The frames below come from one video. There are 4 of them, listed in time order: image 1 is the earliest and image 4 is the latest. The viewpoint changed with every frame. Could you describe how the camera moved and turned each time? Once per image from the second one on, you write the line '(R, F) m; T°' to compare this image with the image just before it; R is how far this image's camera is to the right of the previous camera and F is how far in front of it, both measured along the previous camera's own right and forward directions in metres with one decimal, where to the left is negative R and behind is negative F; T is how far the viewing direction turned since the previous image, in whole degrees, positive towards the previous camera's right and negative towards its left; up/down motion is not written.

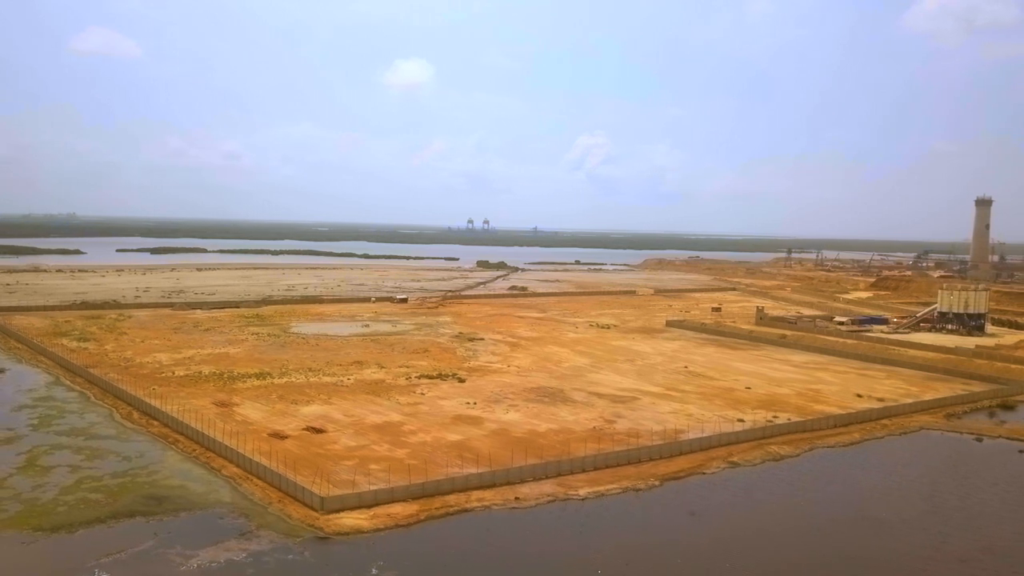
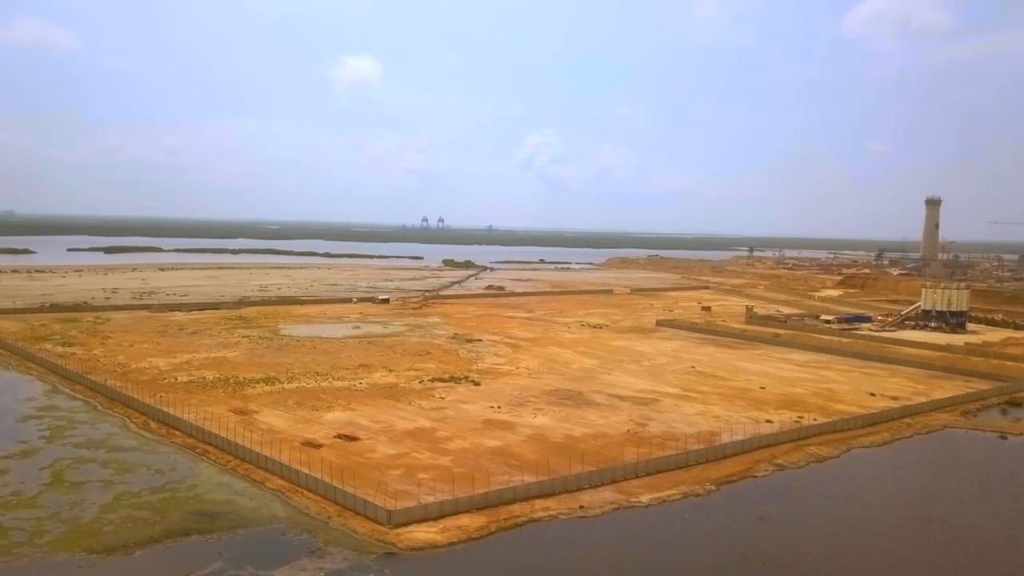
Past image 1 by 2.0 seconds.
(-1.2, +0.3) m; +3°
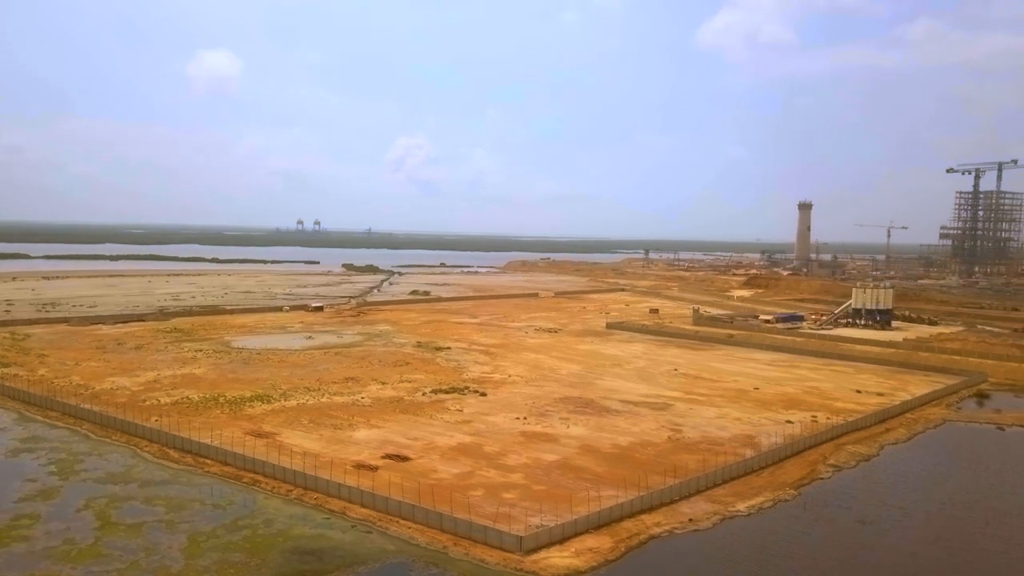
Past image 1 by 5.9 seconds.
(-2.3, +0.5) m; +8°
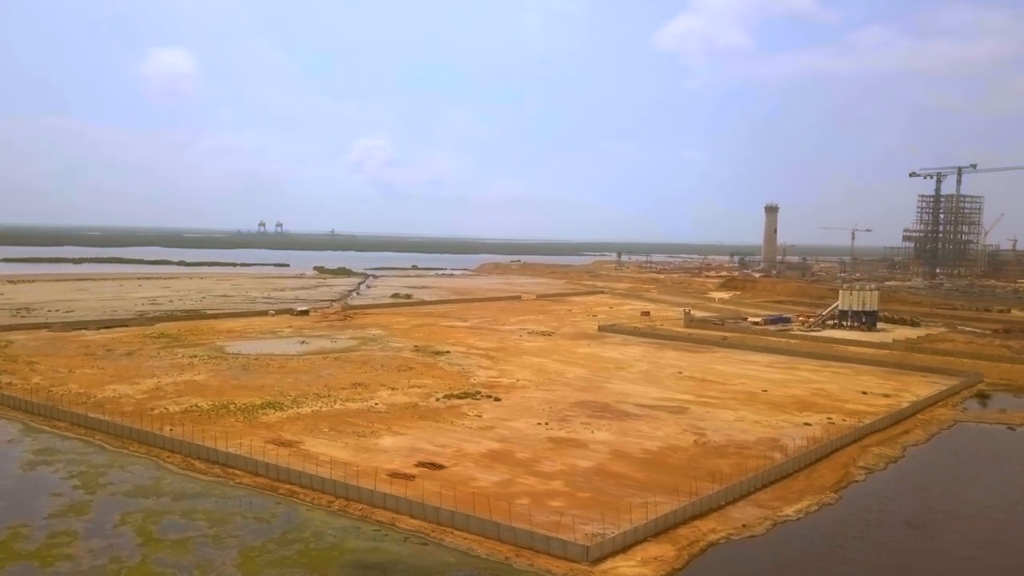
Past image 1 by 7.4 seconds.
(-0.9, +0.1) m; +2°
